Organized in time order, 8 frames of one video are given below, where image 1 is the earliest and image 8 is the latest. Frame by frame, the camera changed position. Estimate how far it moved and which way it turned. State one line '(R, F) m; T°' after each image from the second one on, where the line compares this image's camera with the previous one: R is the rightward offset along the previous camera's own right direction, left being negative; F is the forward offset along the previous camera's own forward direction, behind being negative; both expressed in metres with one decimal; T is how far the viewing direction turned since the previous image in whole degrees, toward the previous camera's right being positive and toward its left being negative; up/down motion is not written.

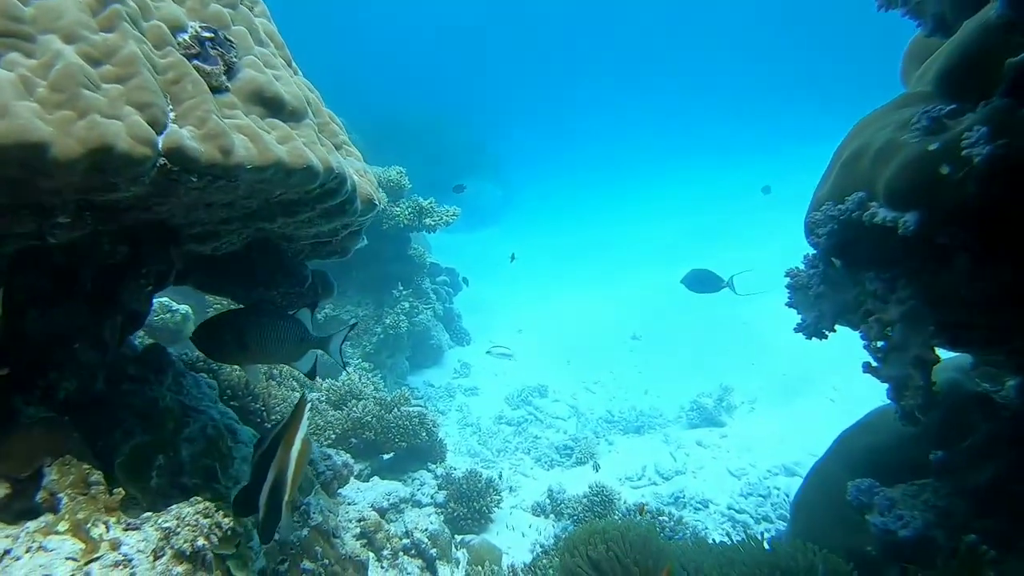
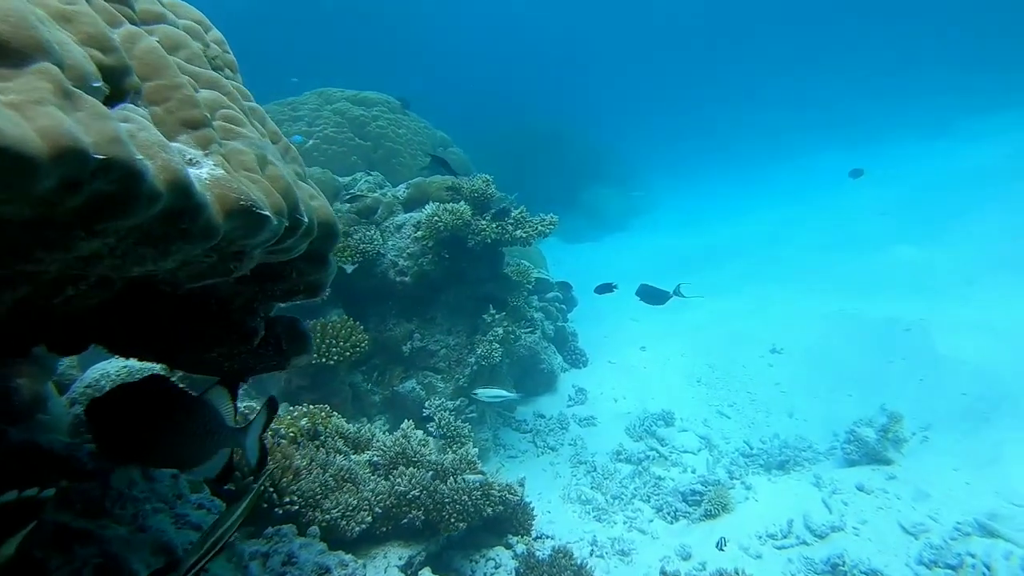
(+0.3, +1.3) m; -14°
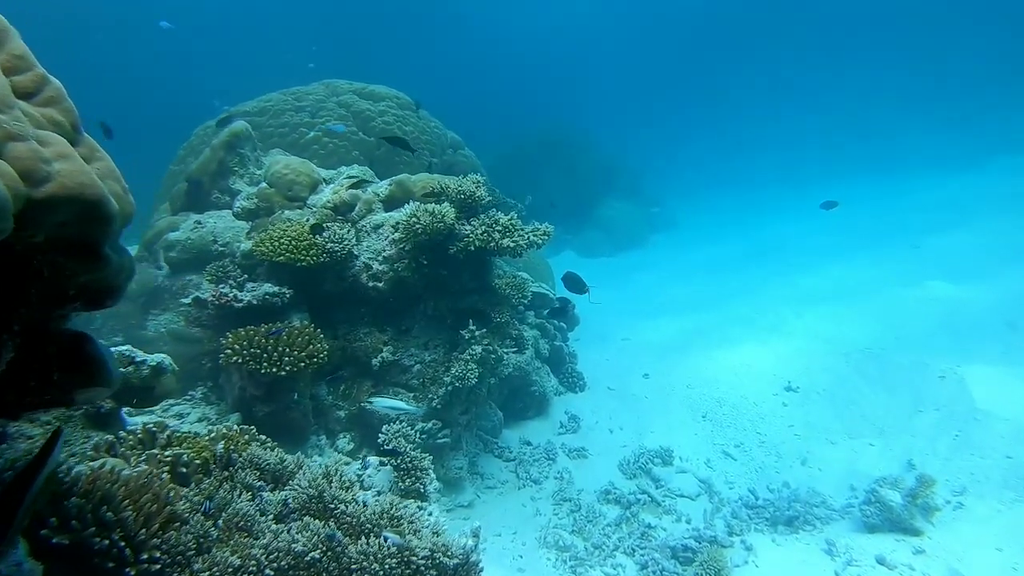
(+0.4, +0.7) m; -2°
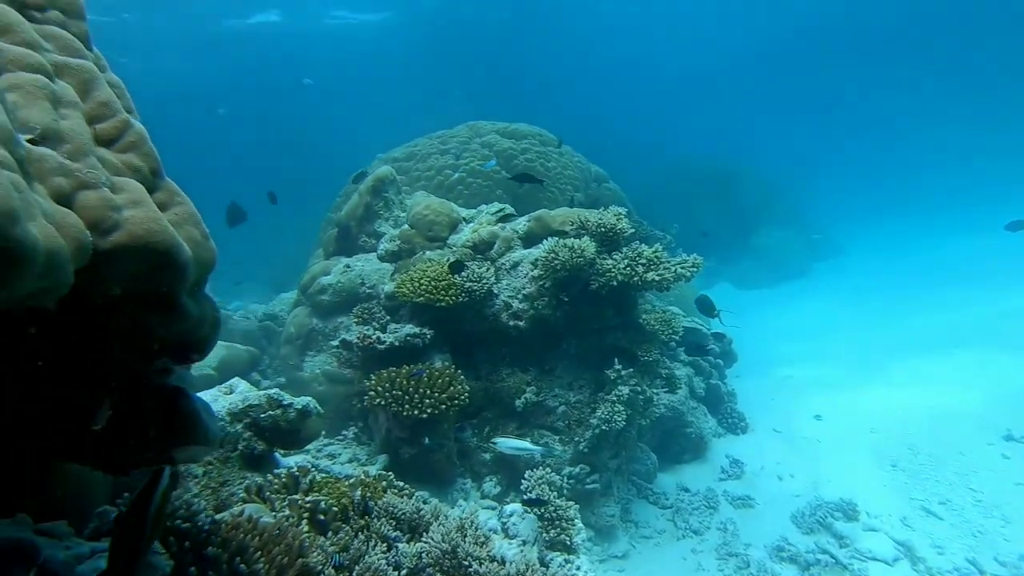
(0.0, +0.4) m; -15°
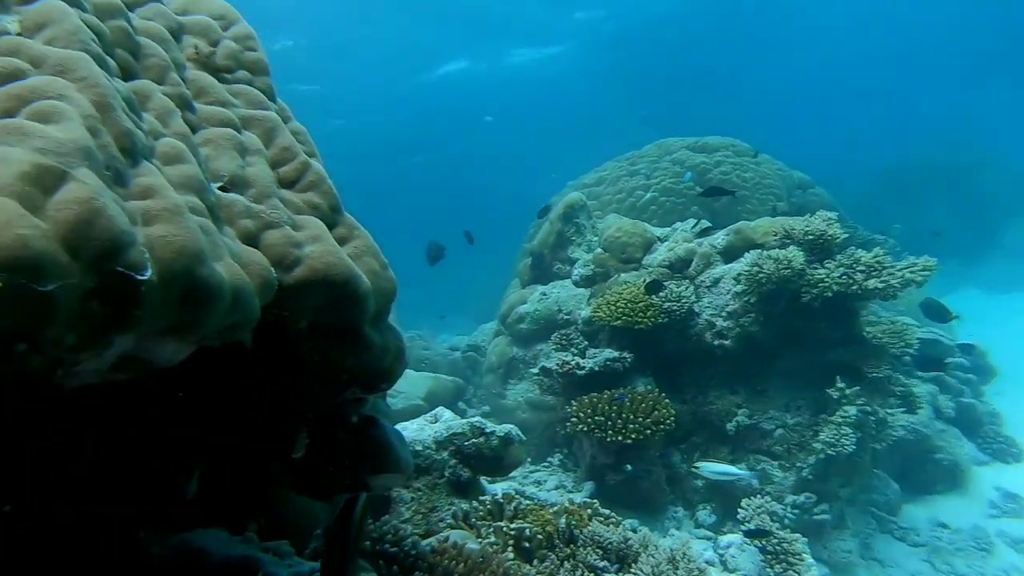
(0.0, +0.2) m; -20°
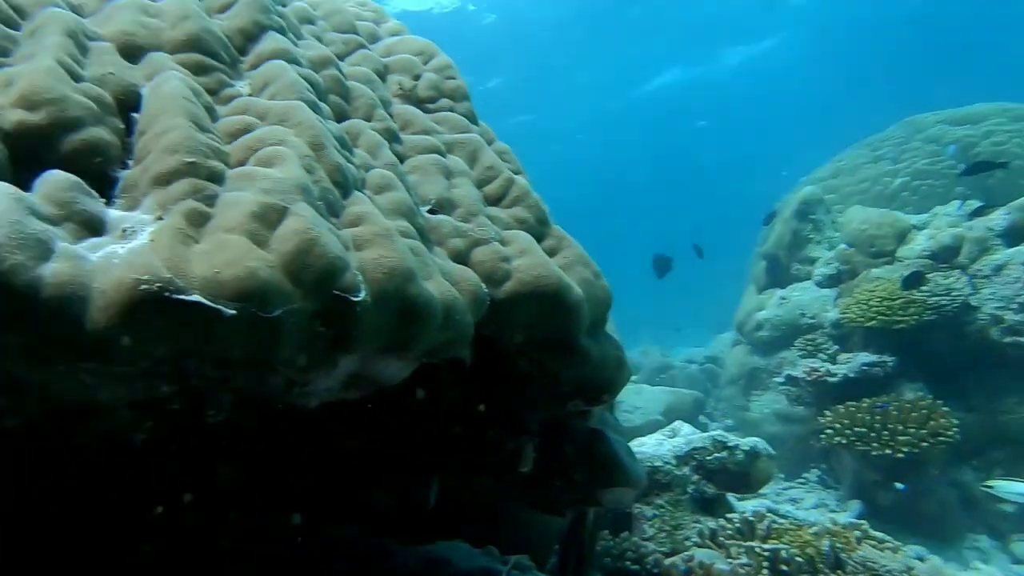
(0.0, +0.1) m; -24°
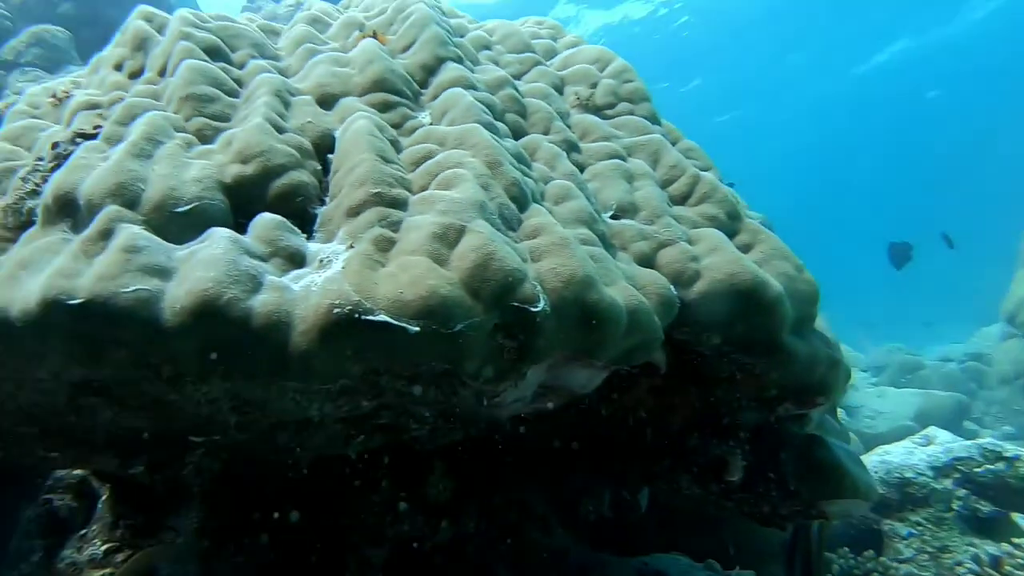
(0.0, +0.1) m; -20°
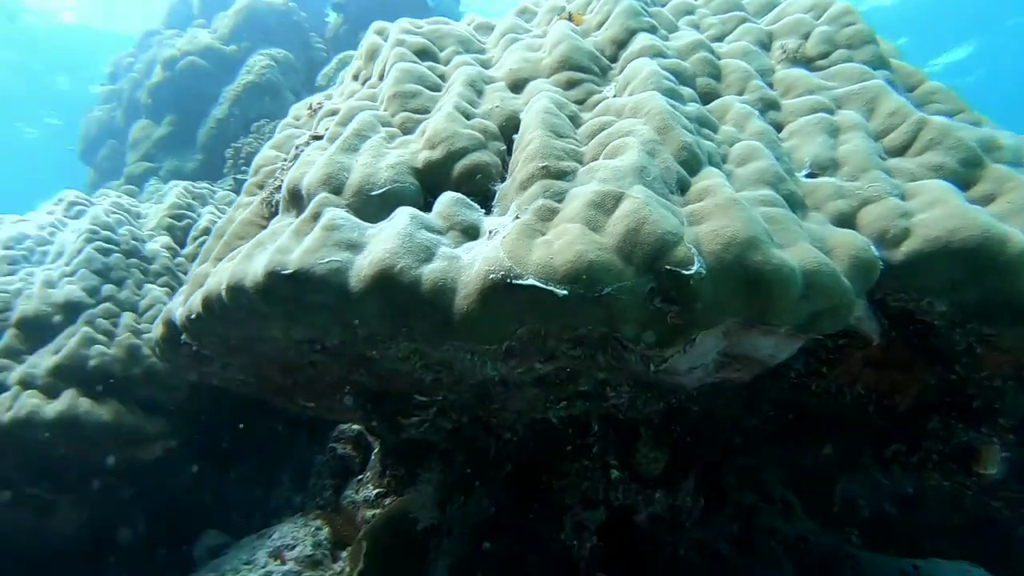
(0.0, 0.0) m; -22°
